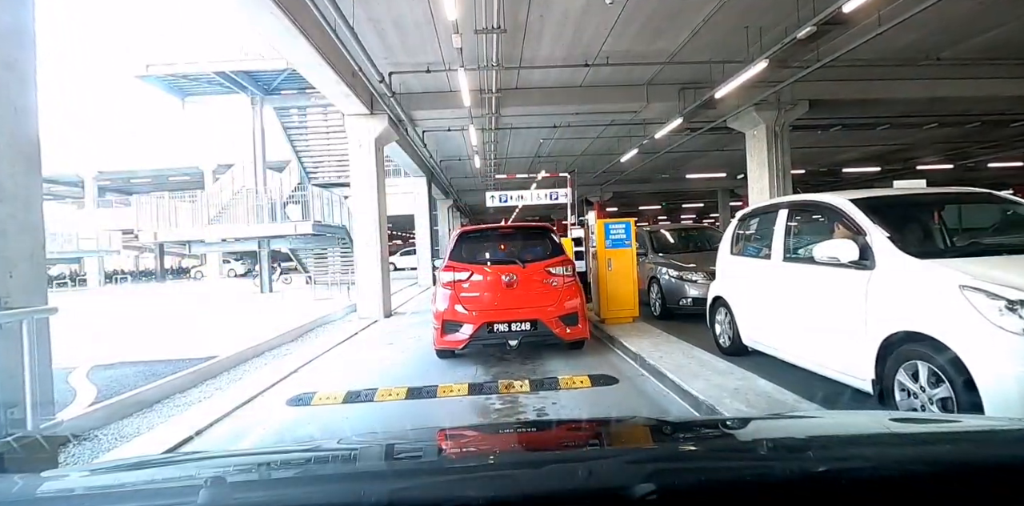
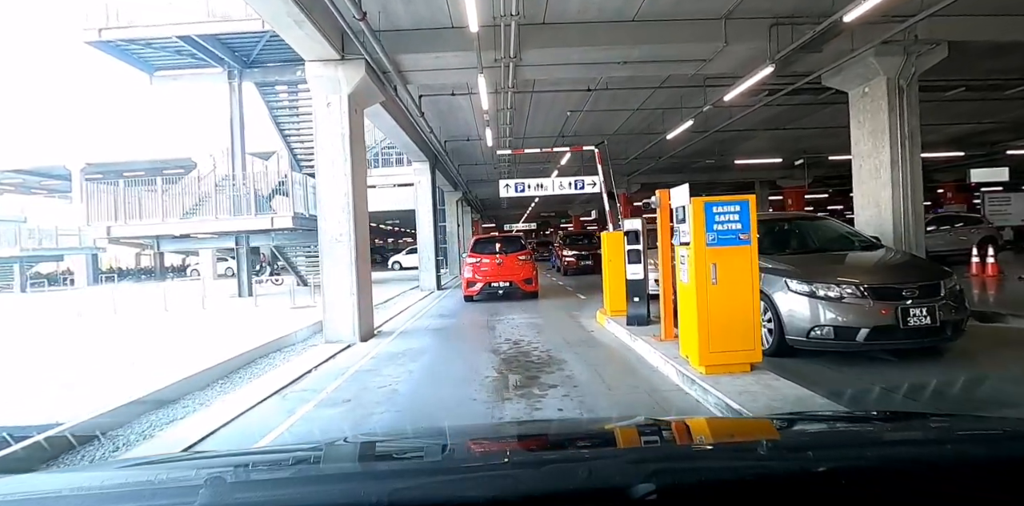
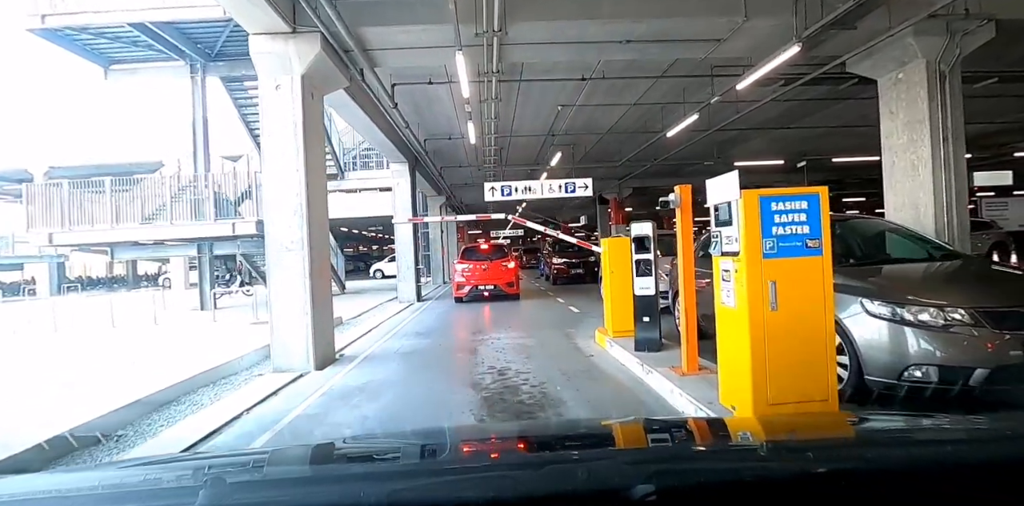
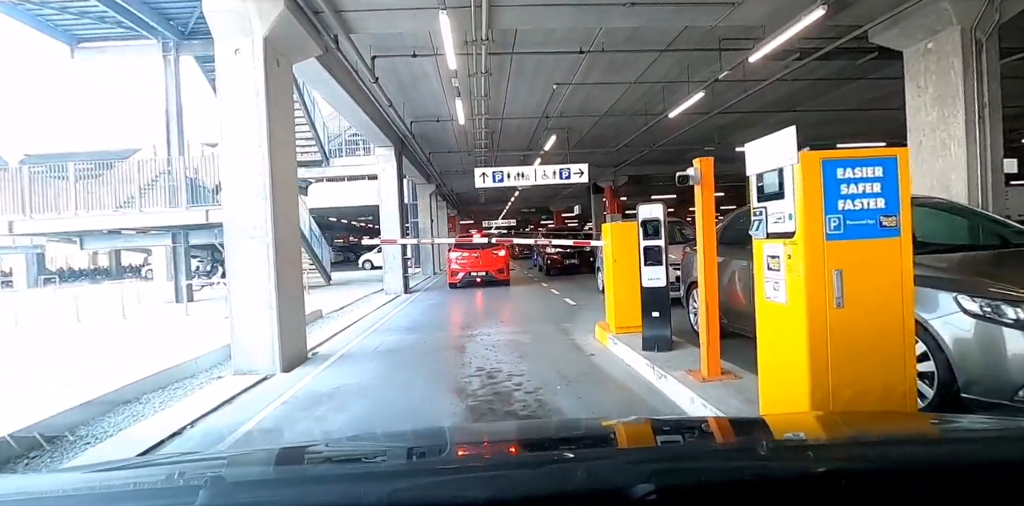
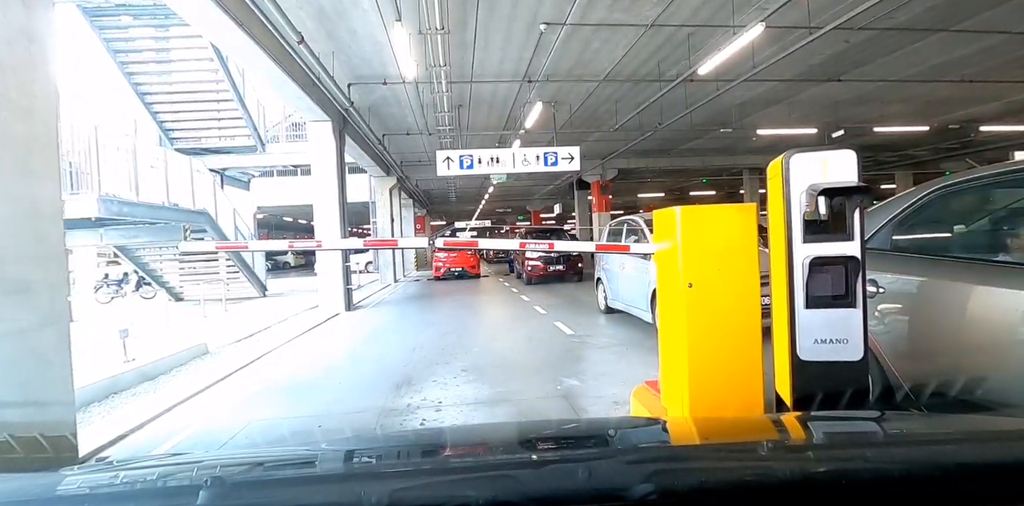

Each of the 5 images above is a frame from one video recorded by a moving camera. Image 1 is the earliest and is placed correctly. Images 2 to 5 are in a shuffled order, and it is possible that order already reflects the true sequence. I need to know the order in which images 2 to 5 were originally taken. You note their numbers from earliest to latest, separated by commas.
2, 3, 4, 5
